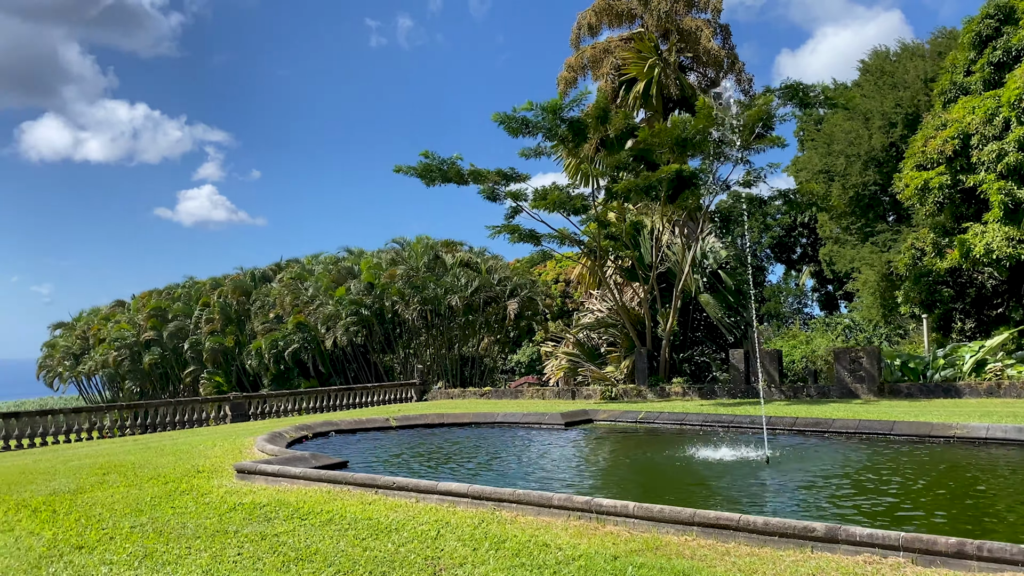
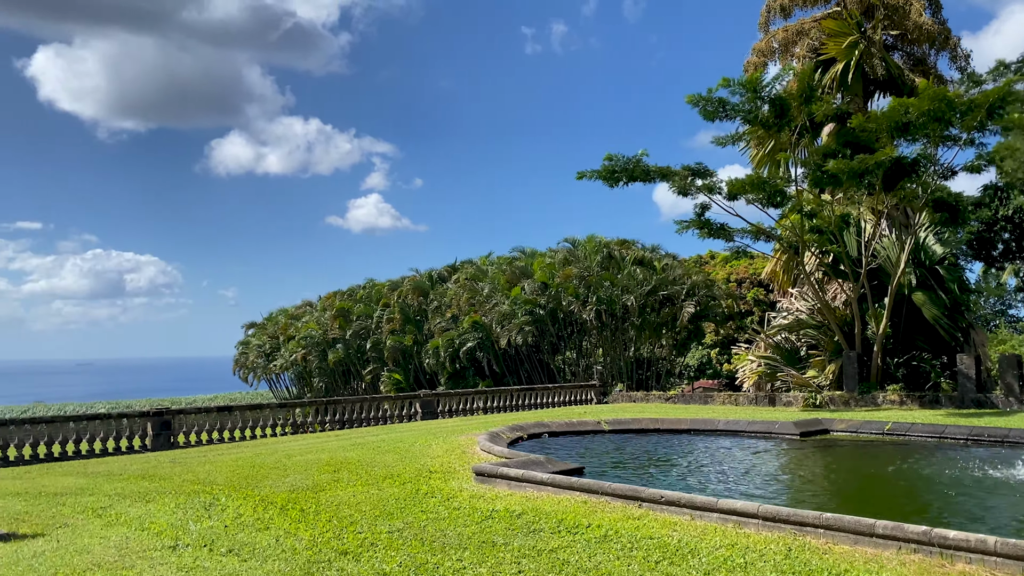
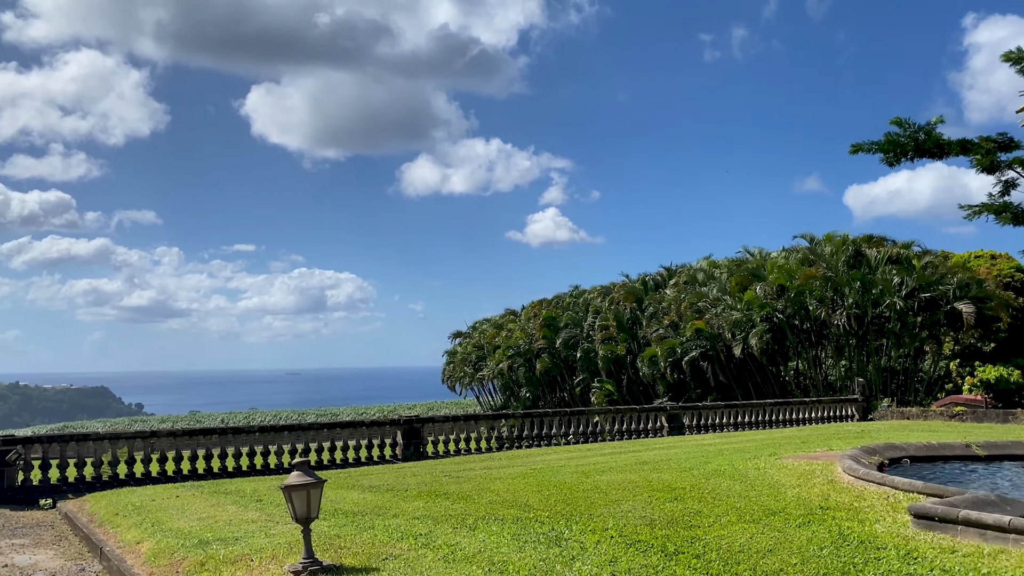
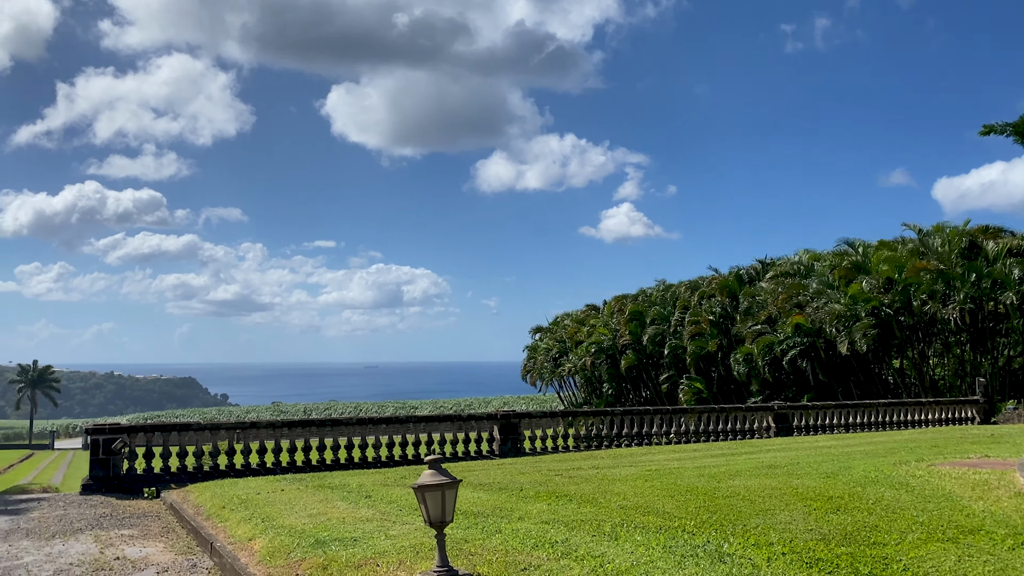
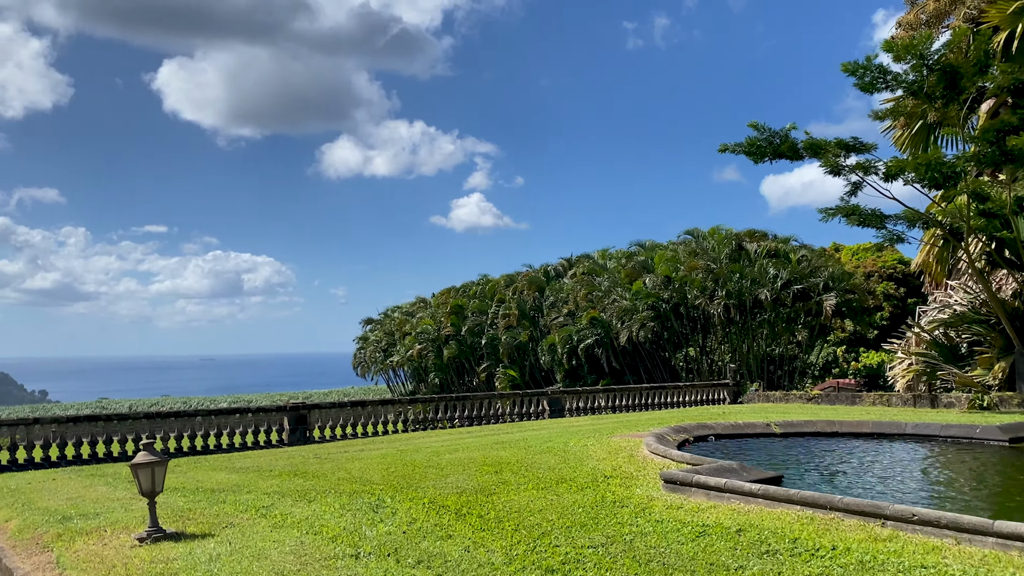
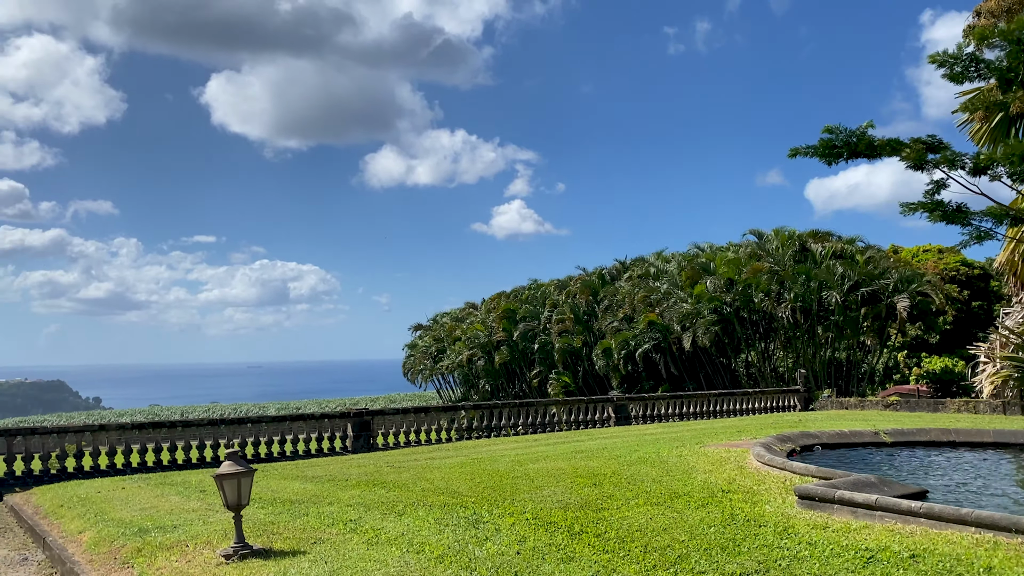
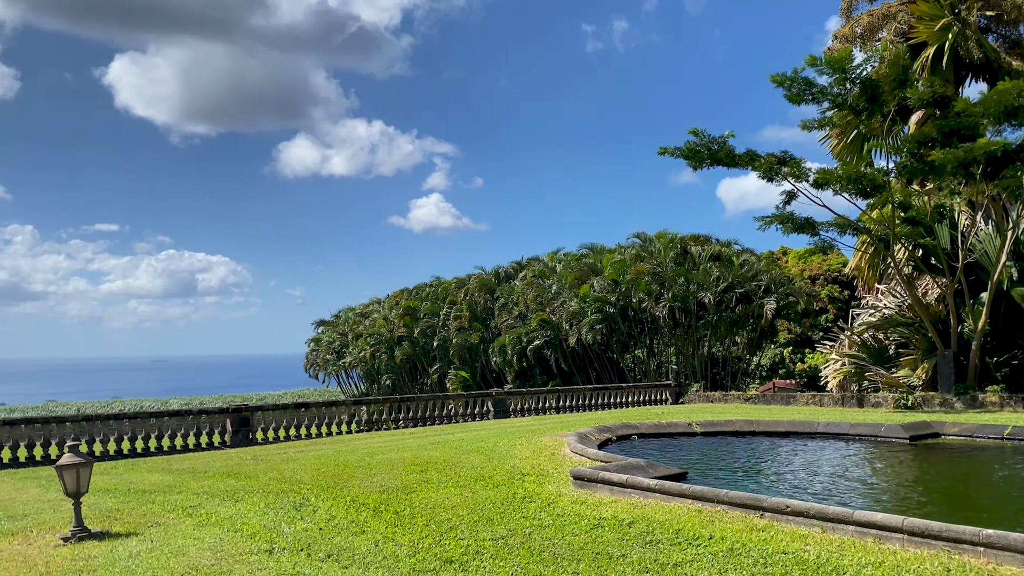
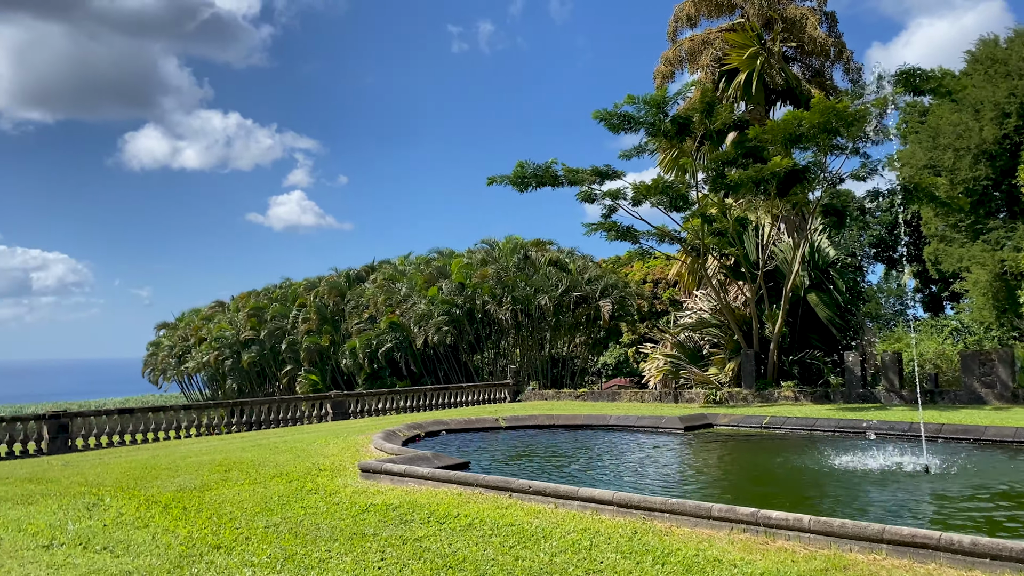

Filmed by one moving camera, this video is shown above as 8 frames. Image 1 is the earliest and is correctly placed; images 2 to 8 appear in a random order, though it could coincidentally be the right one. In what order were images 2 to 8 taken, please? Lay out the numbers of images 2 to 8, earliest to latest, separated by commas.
8, 2, 7, 5, 6, 3, 4
